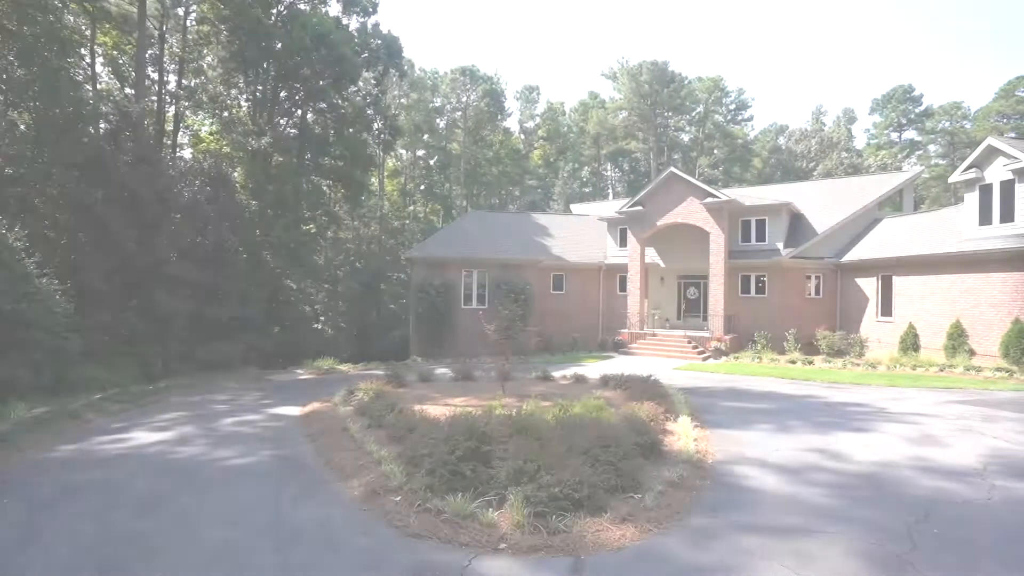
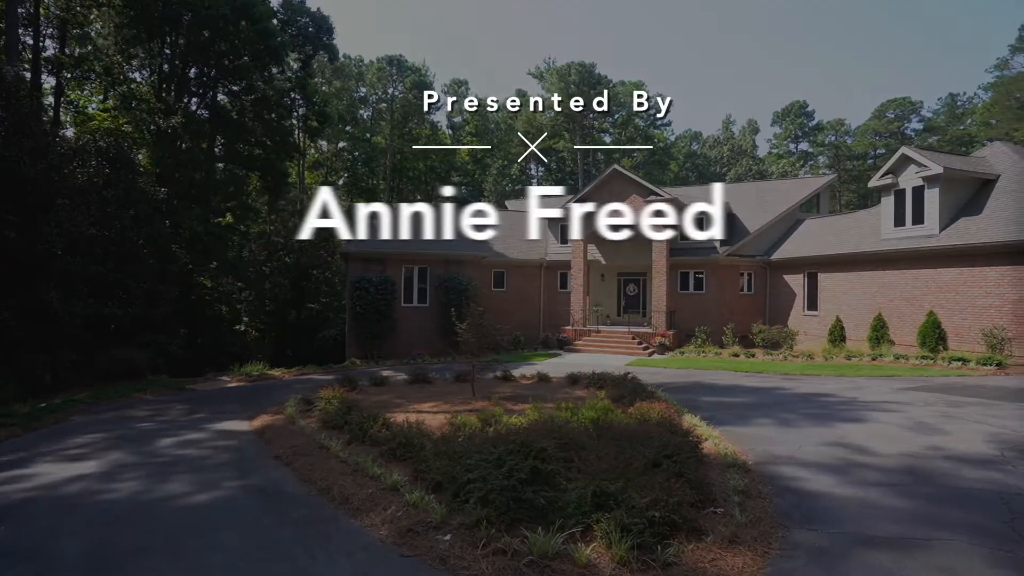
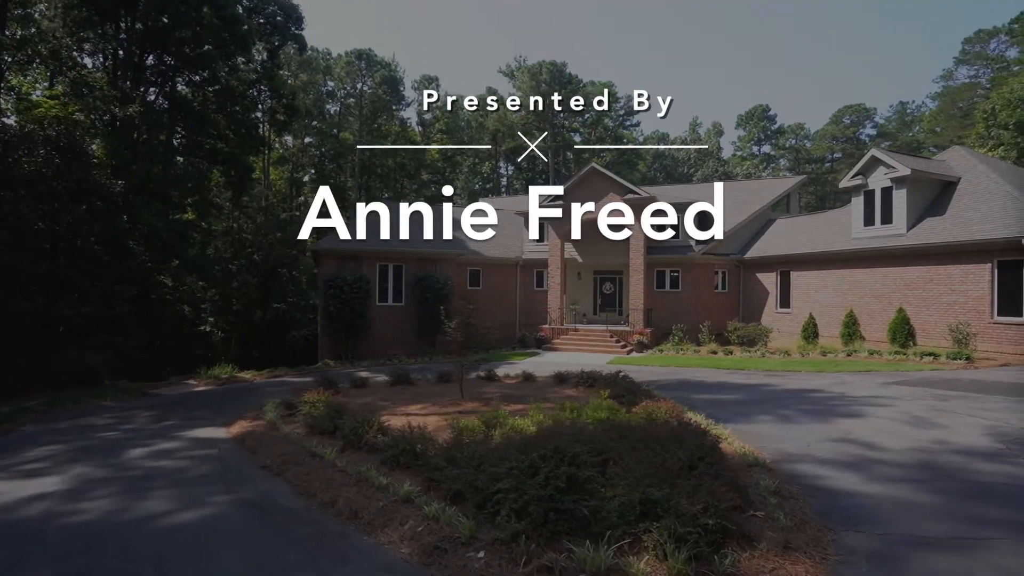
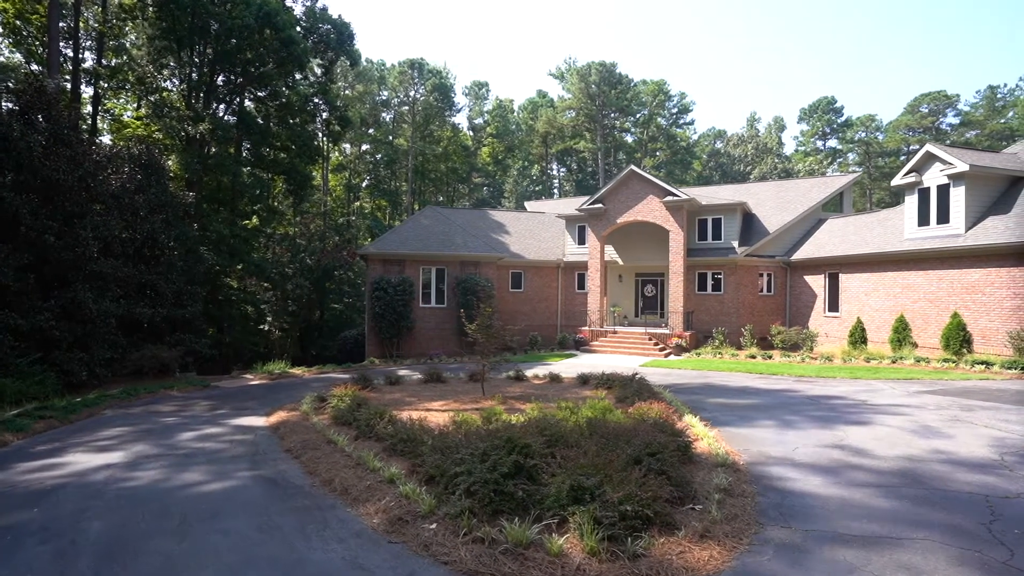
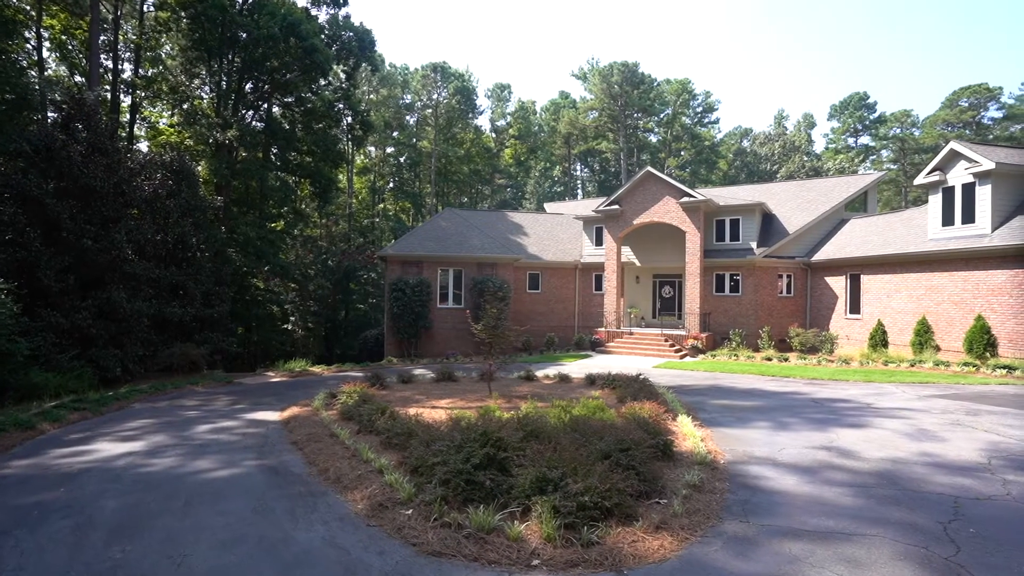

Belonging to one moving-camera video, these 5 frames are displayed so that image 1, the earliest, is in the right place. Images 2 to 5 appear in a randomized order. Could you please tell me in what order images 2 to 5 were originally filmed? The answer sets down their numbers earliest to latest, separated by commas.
5, 4, 2, 3
